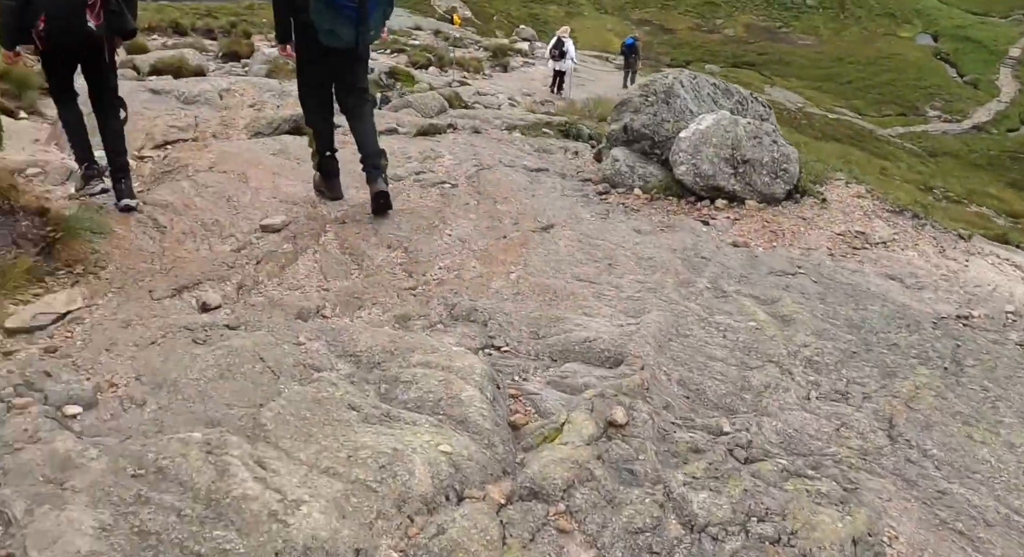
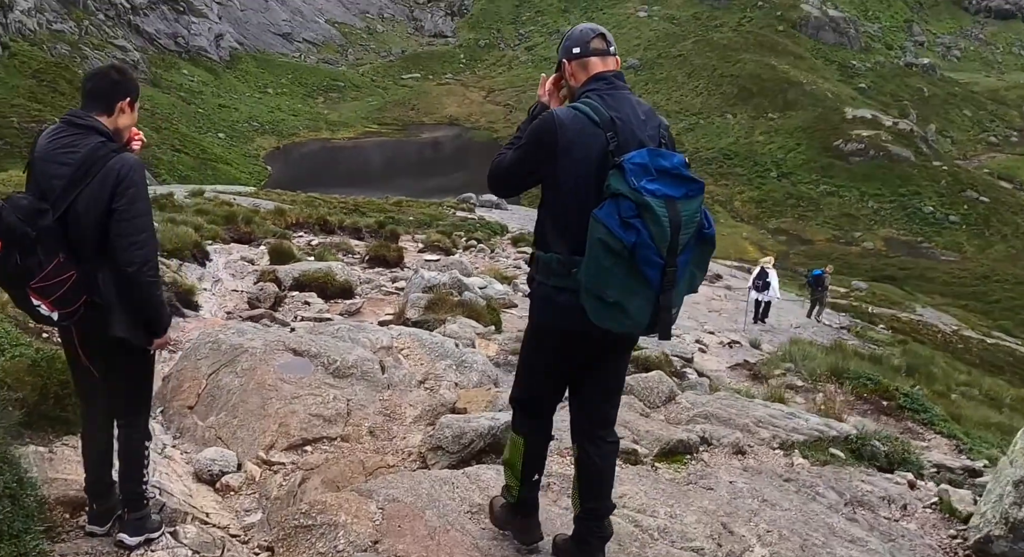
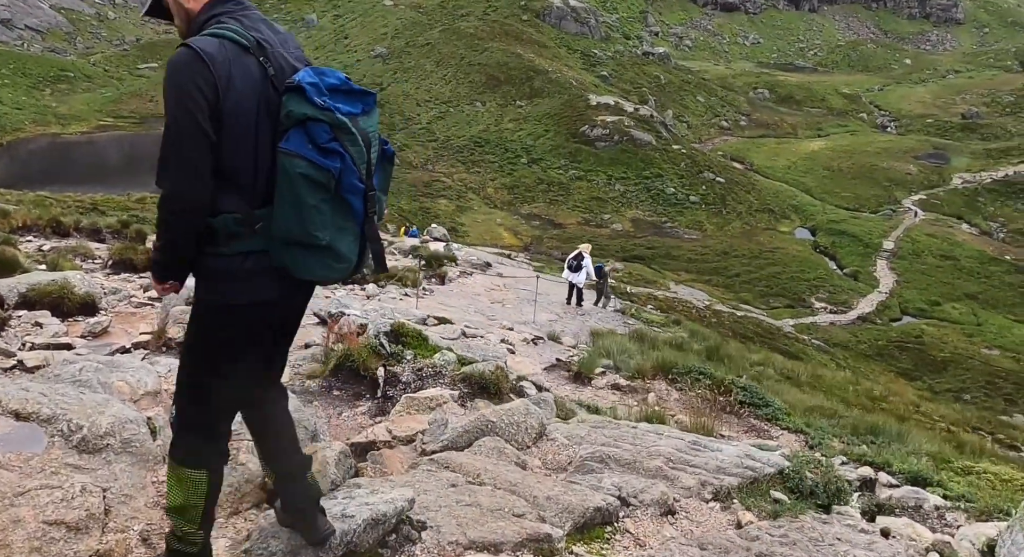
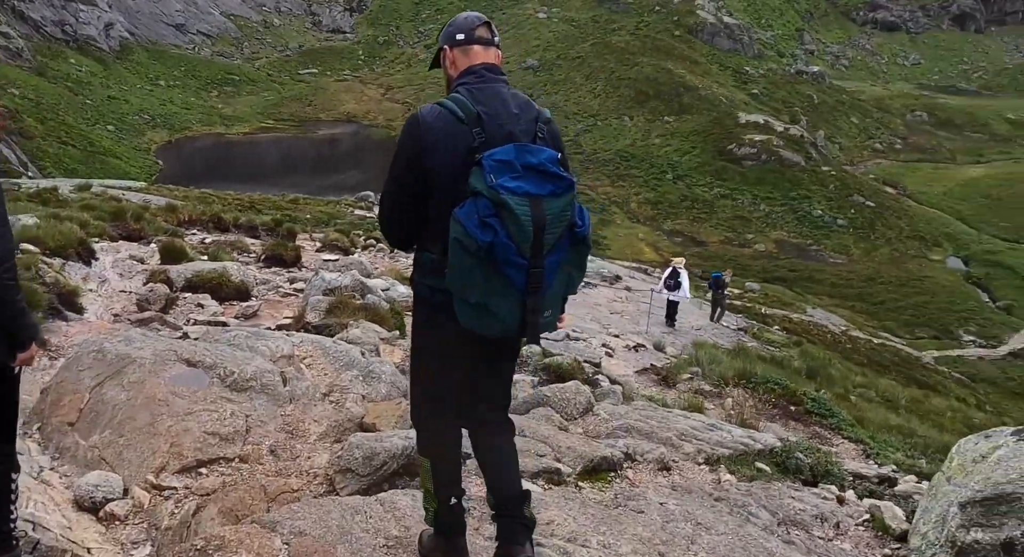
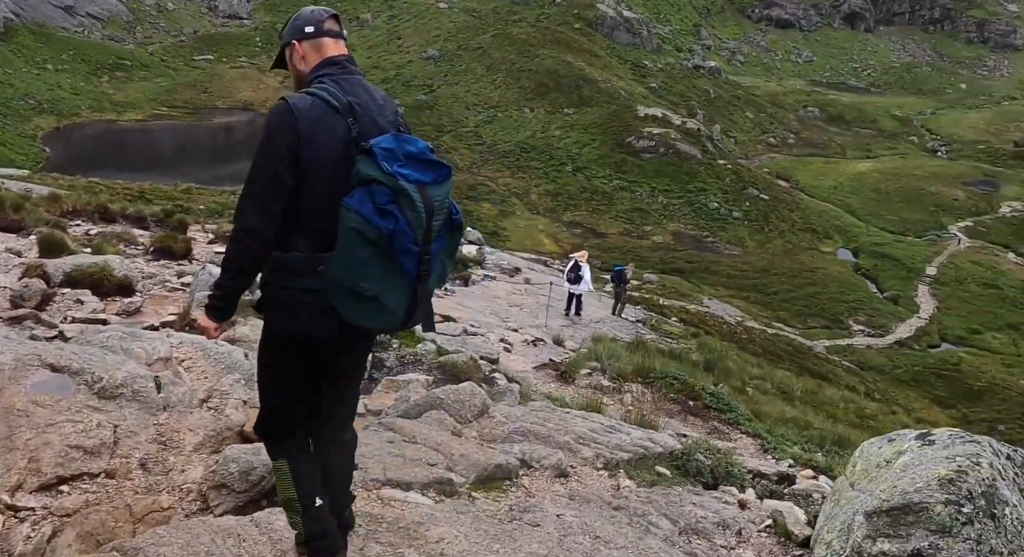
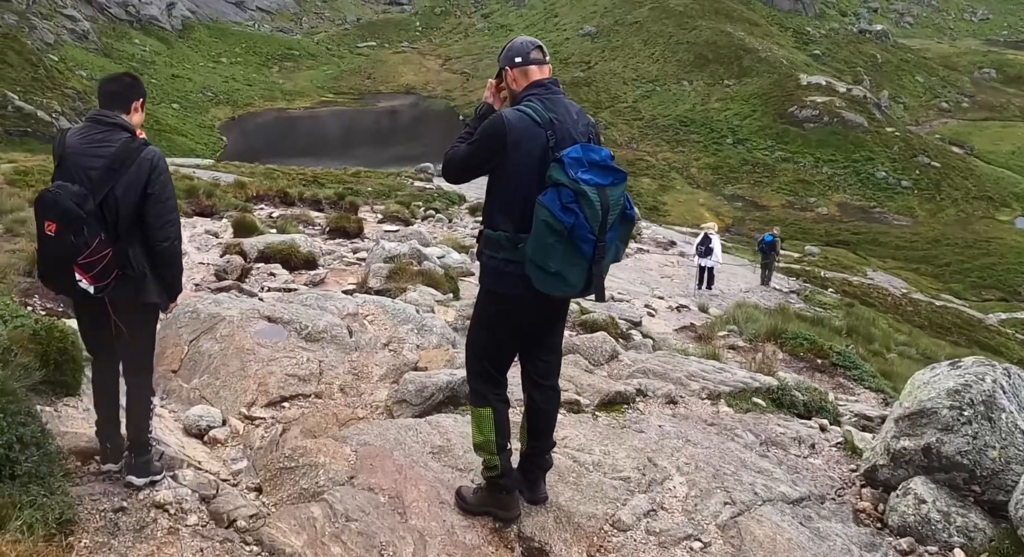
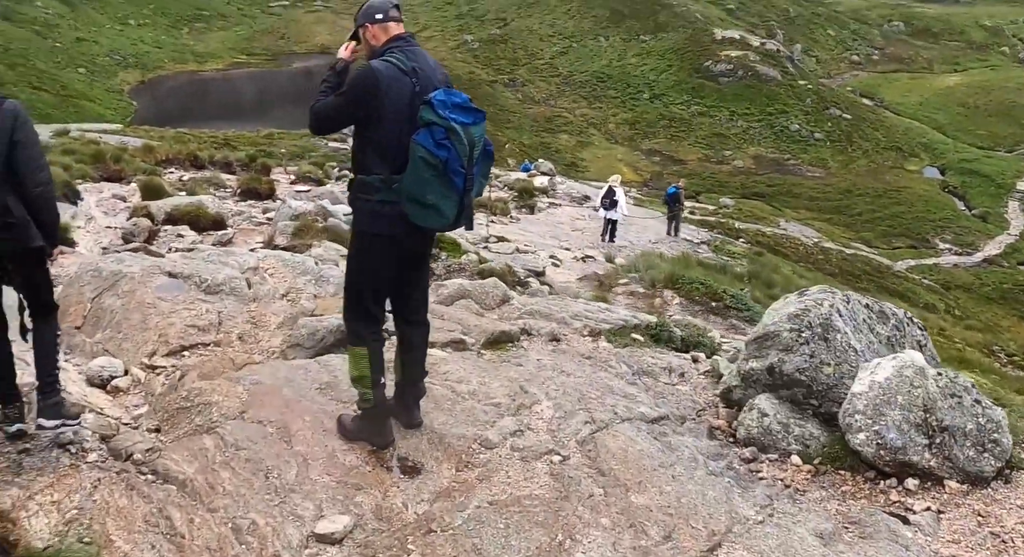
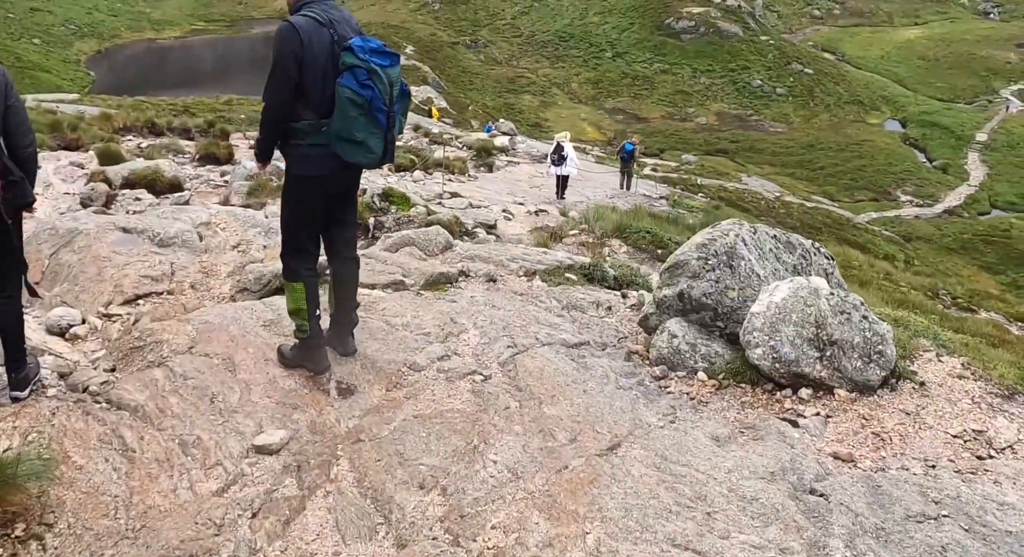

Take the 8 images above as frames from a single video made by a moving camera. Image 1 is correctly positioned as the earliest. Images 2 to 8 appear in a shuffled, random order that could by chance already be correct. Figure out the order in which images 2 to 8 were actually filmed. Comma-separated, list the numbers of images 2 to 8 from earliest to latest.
8, 7, 6, 2, 4, 5, 3
